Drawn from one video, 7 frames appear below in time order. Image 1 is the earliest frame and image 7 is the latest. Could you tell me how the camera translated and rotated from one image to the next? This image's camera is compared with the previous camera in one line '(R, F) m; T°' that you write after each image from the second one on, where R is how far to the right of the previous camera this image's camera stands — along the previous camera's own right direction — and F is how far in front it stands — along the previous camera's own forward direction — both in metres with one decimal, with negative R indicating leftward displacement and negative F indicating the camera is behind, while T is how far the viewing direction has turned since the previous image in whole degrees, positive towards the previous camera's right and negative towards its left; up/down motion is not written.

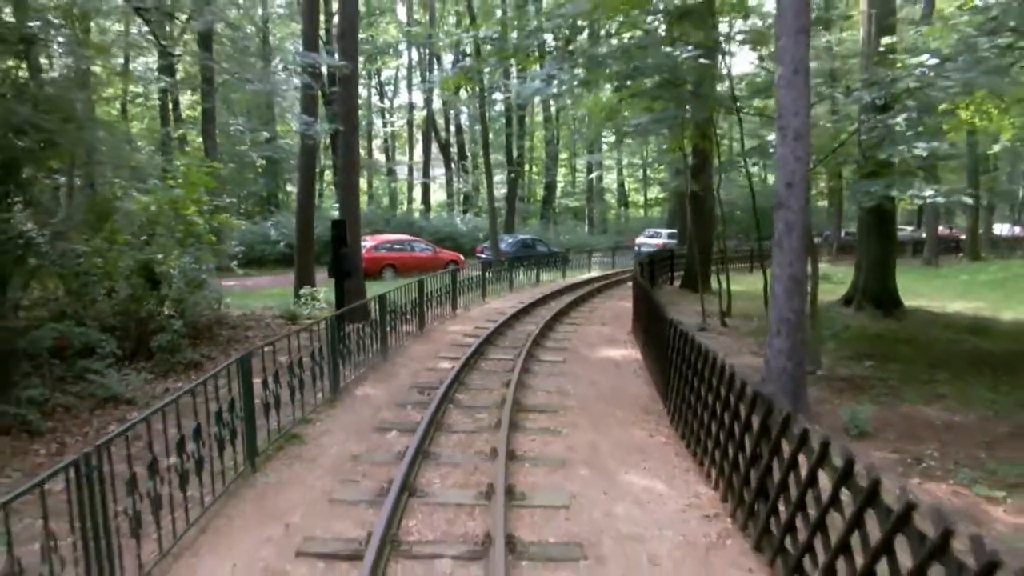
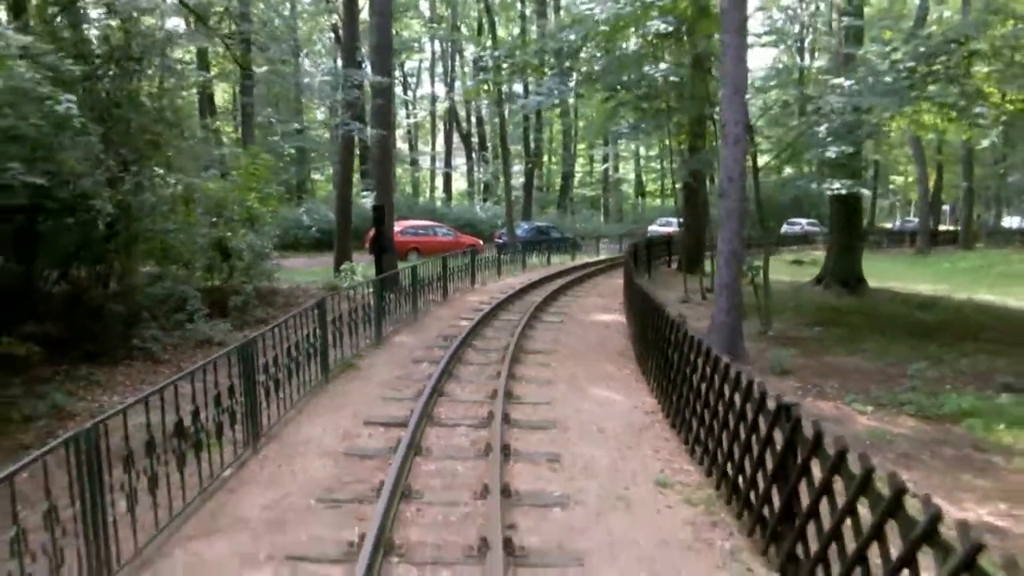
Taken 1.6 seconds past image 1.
(+0.2, -2.7) m; -1°
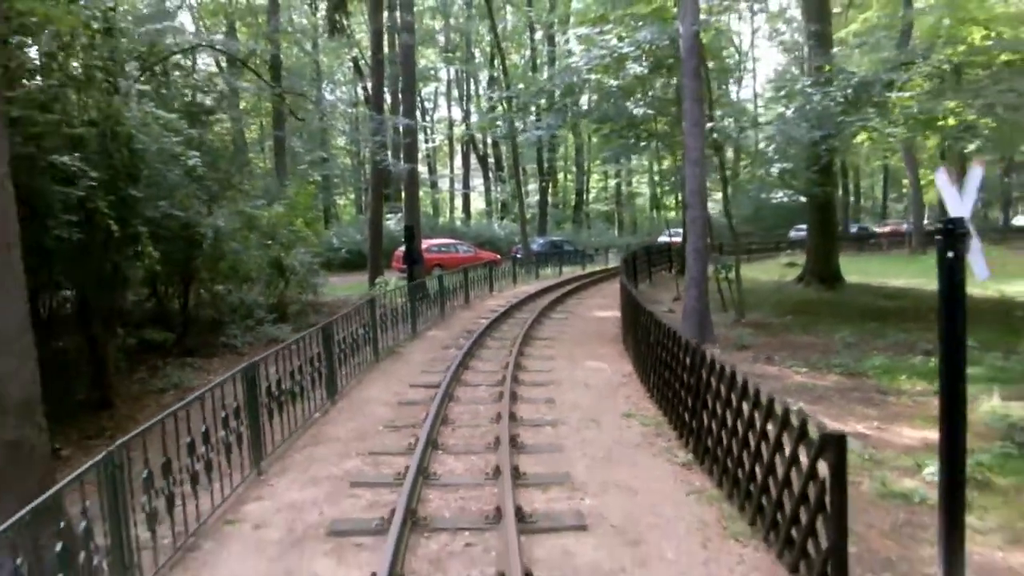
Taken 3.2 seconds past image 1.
(+0.2, -2.7) m; -1°
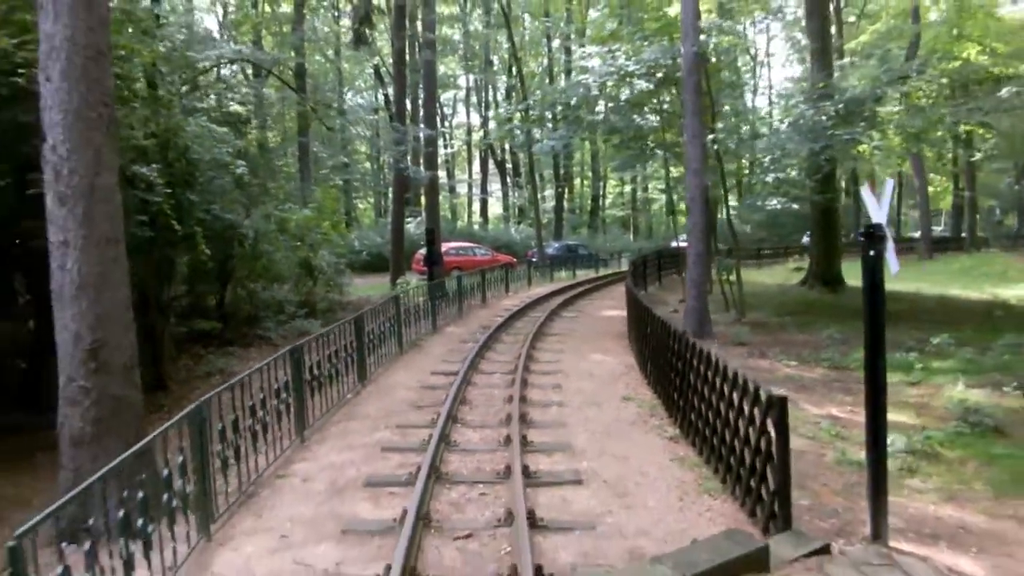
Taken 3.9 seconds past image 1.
(+0.1, -1.1) m; -1°
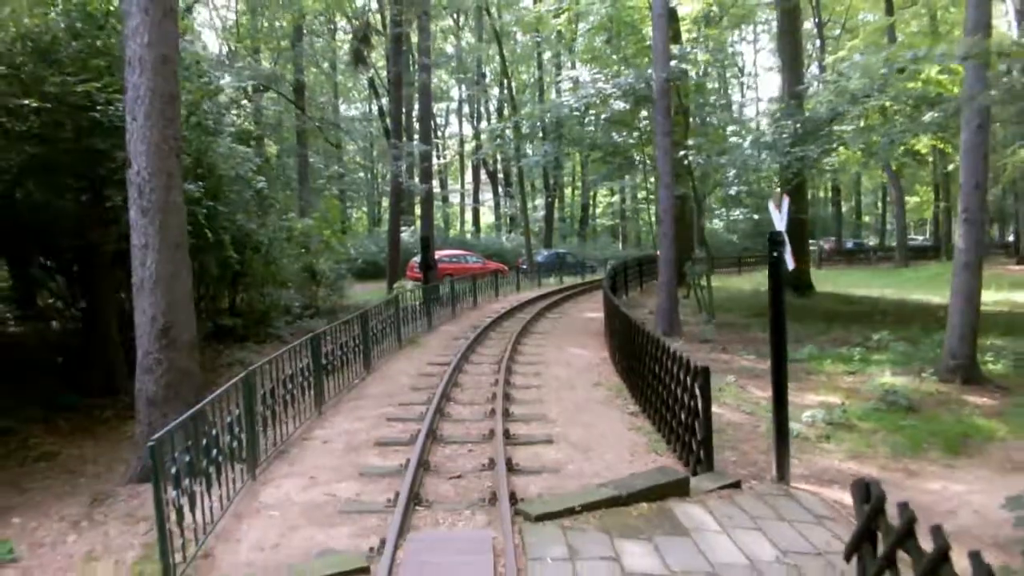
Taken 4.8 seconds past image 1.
(+0.1, -1.6) m; 0°
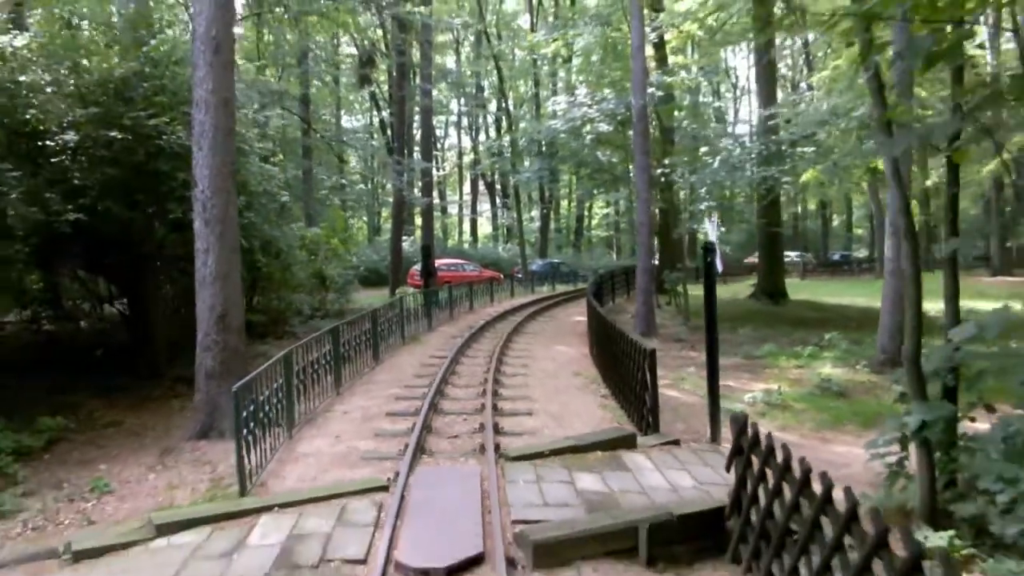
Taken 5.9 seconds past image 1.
(+0.1, -1.9) m; 0°
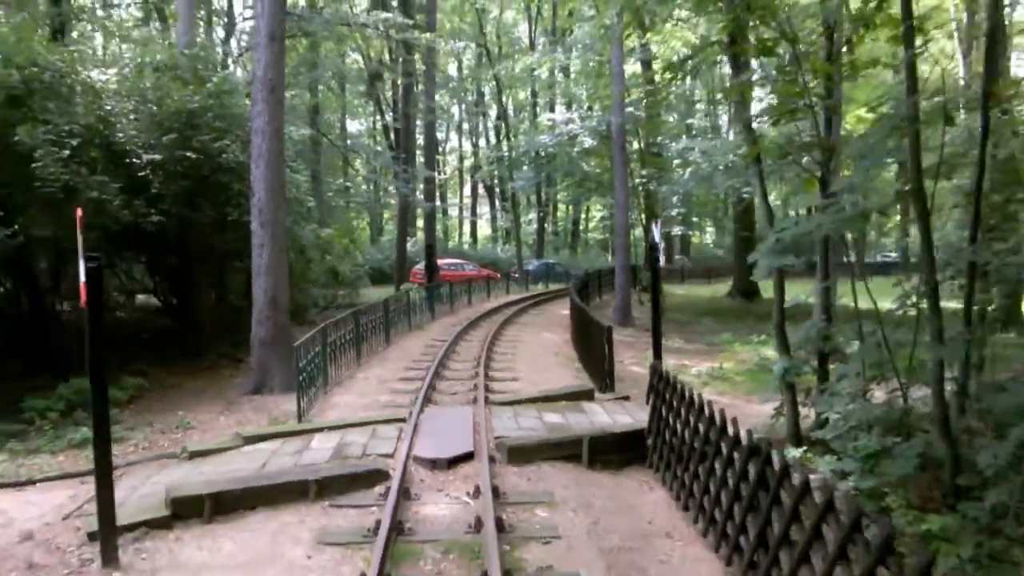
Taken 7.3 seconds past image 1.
(+0.1, -2.6) m; 0°
